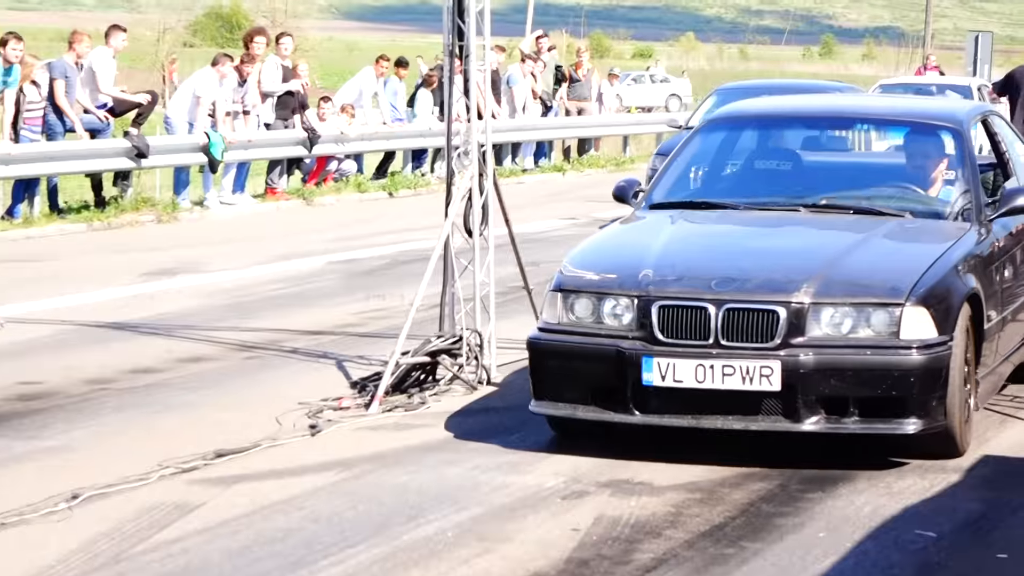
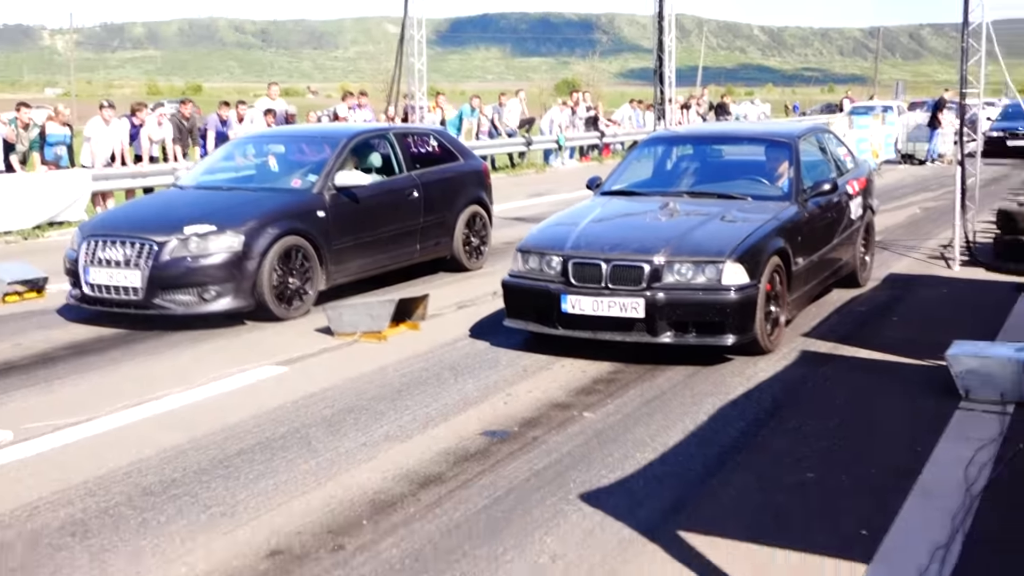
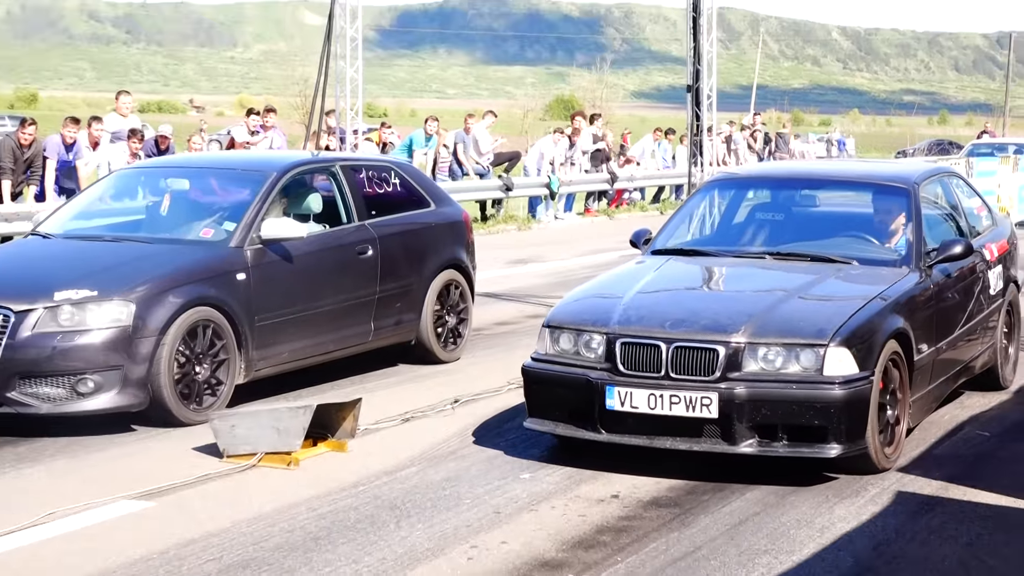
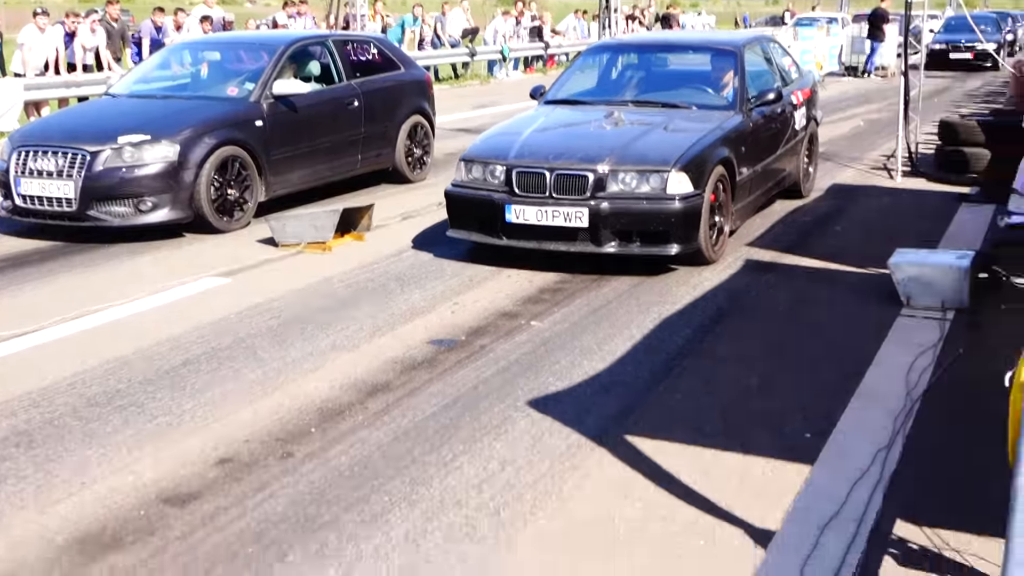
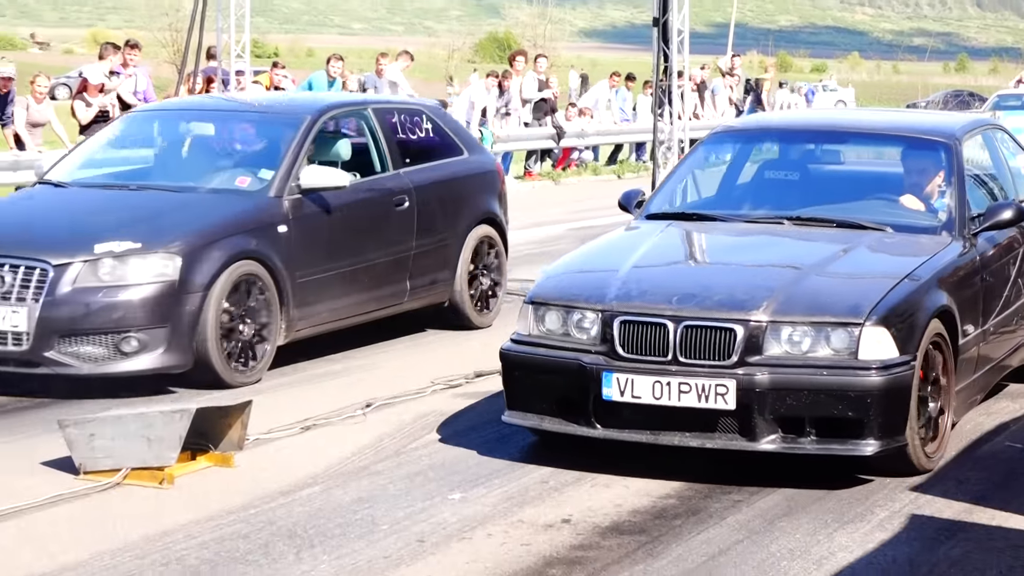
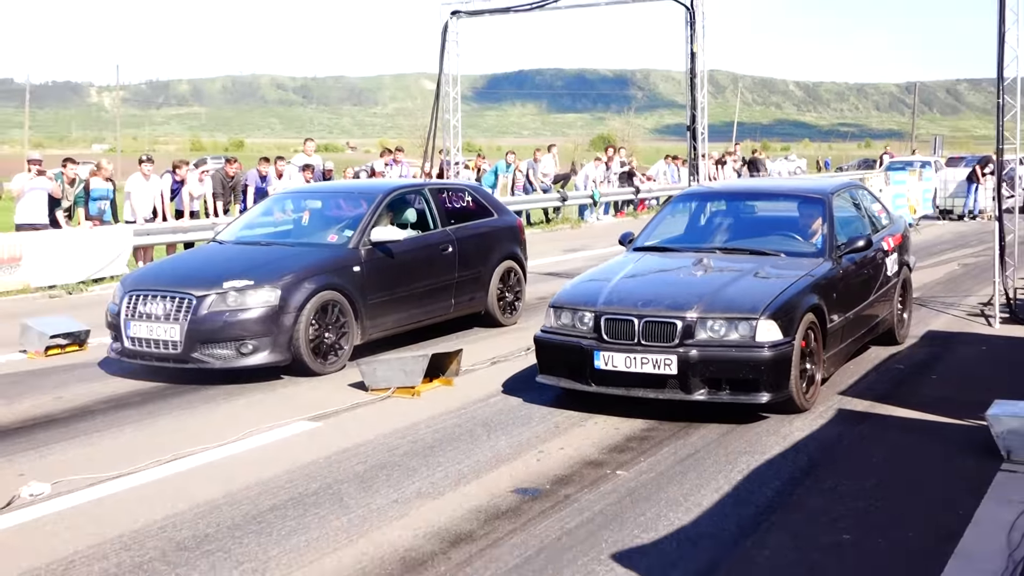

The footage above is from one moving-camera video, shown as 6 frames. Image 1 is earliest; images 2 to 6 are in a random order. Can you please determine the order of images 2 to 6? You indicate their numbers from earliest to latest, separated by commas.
5, 3, 6, 2, 4
